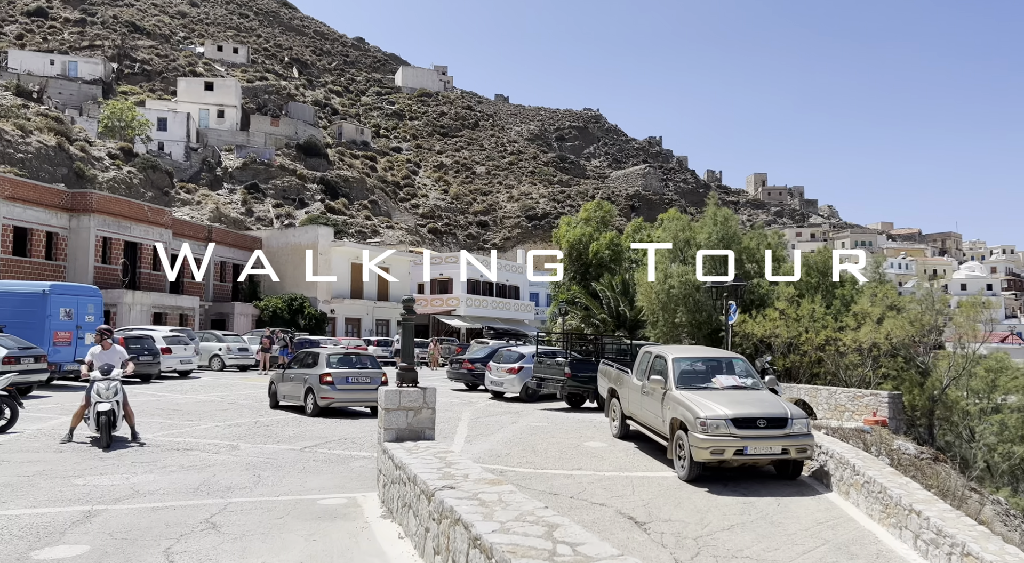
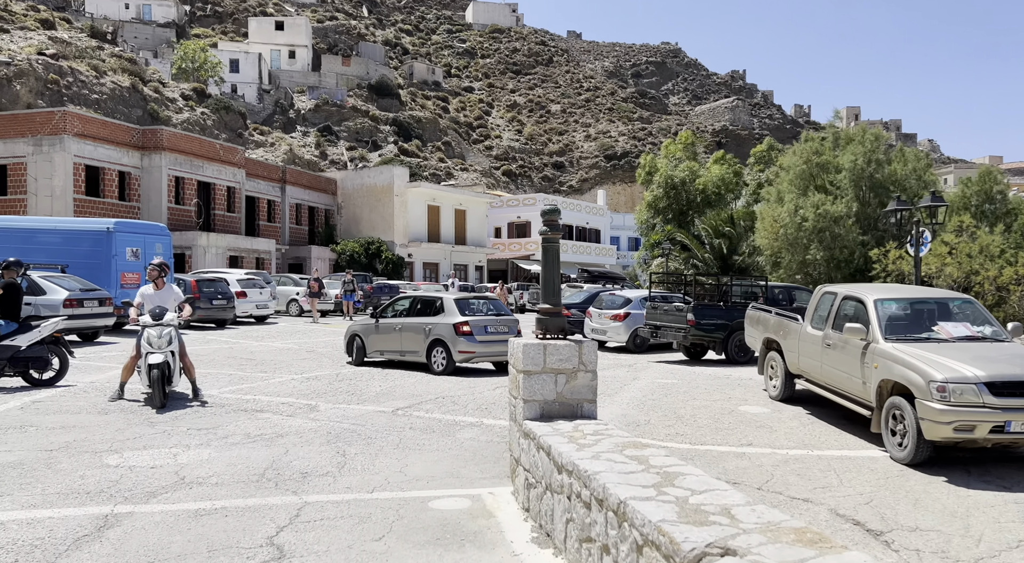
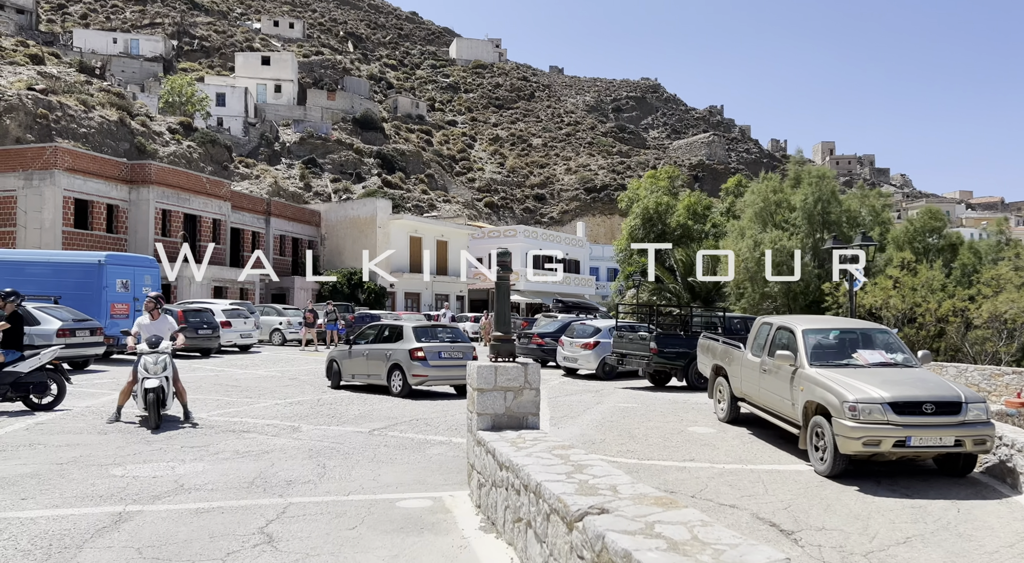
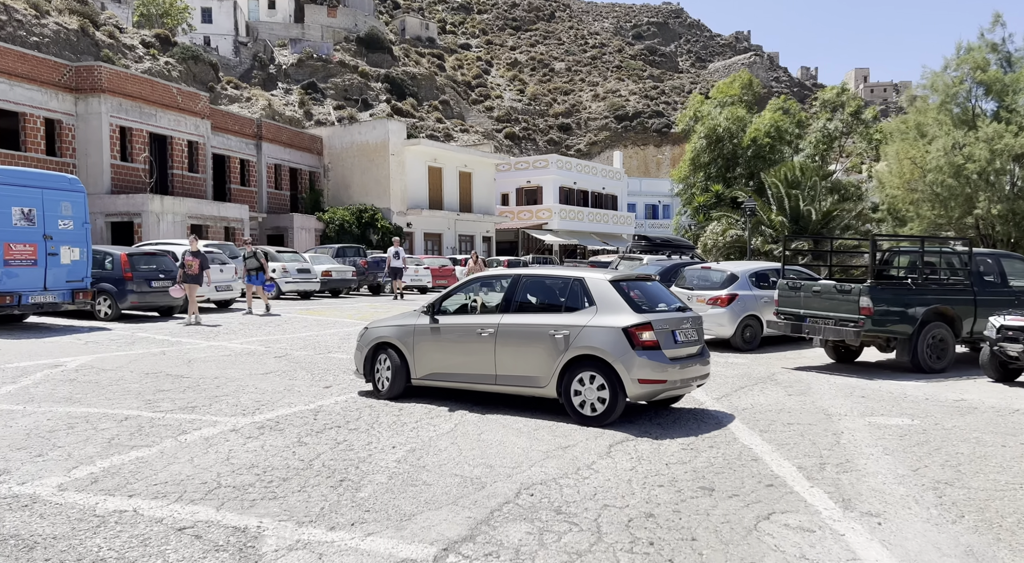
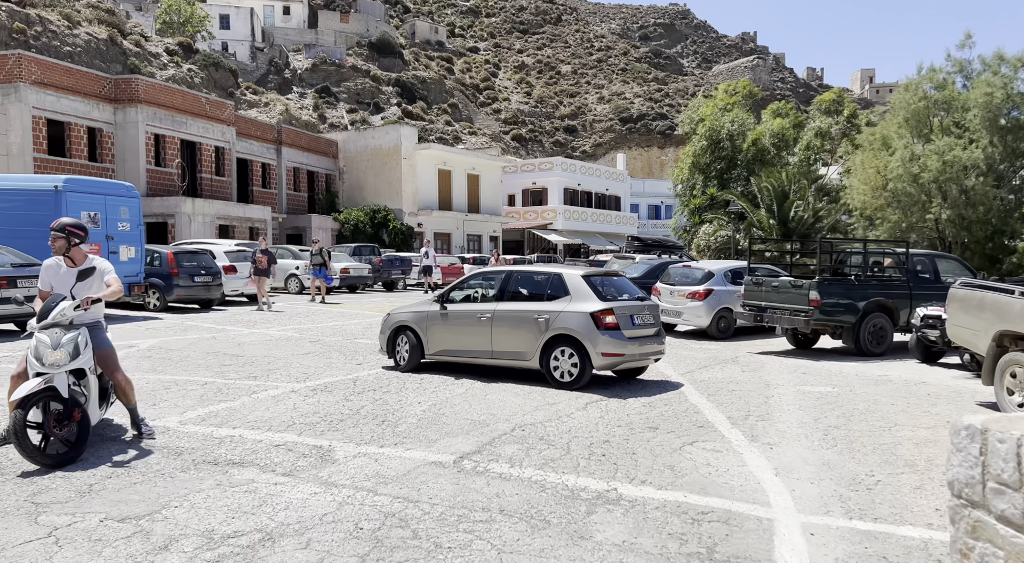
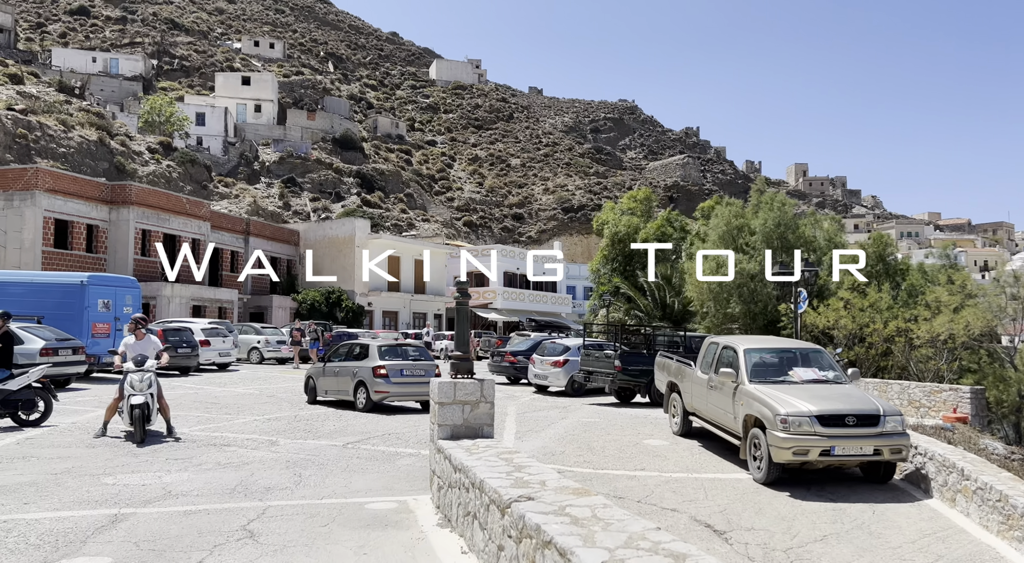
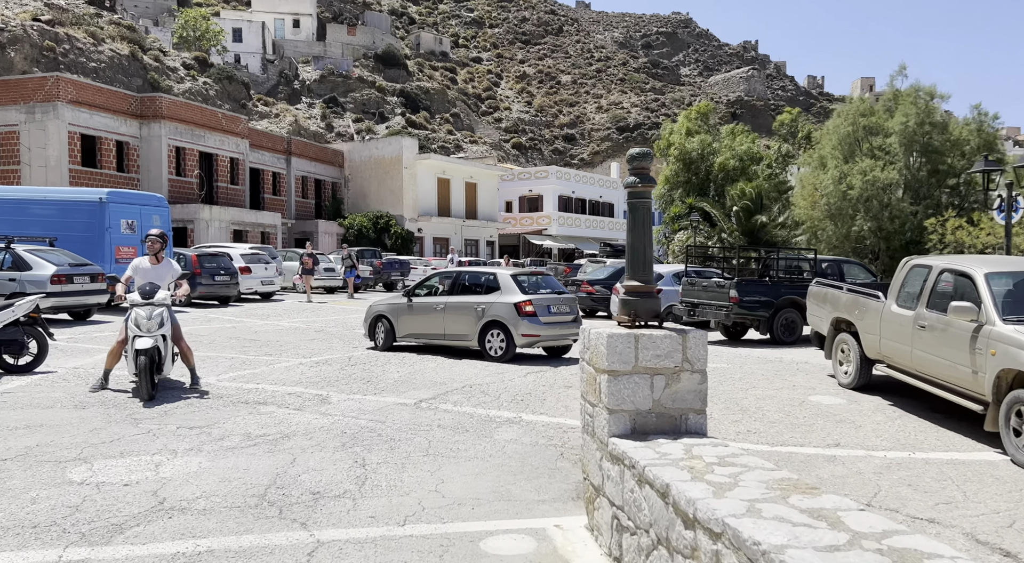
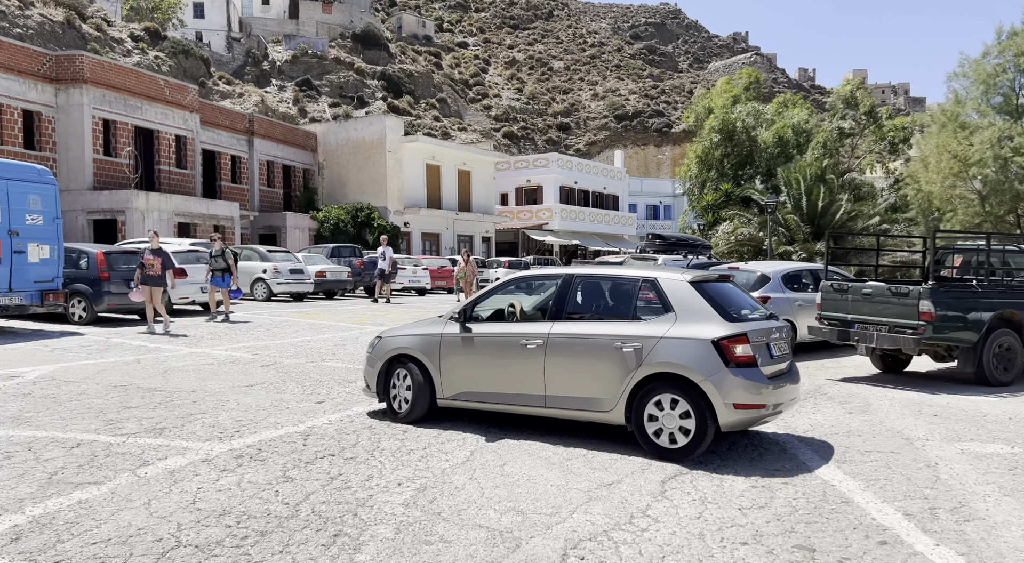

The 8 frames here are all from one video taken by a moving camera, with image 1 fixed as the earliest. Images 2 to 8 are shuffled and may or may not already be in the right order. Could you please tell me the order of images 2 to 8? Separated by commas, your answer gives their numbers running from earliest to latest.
6, 3, 2, 7, 5, 4, 8
